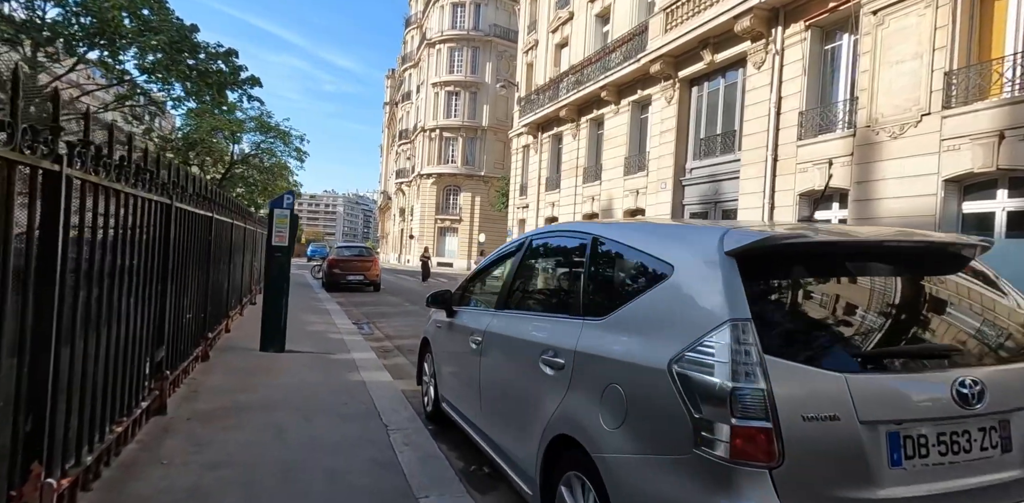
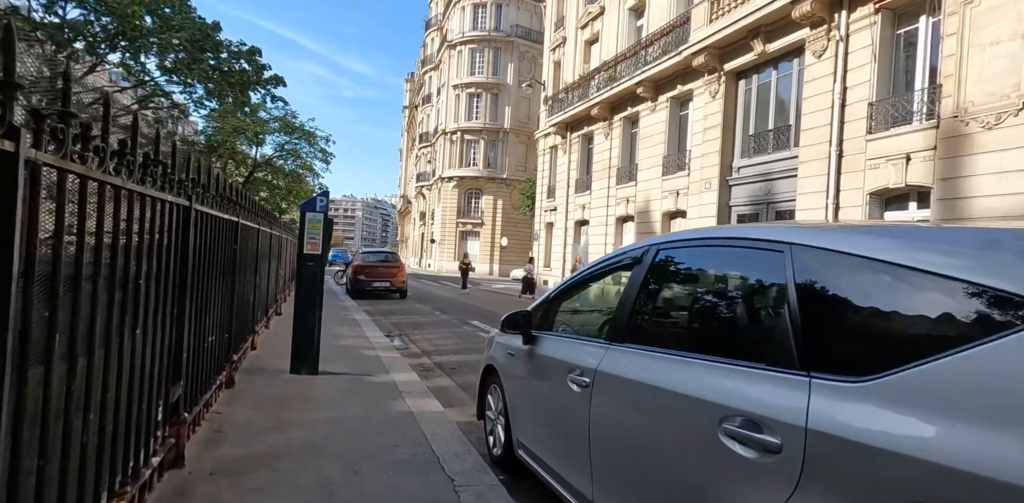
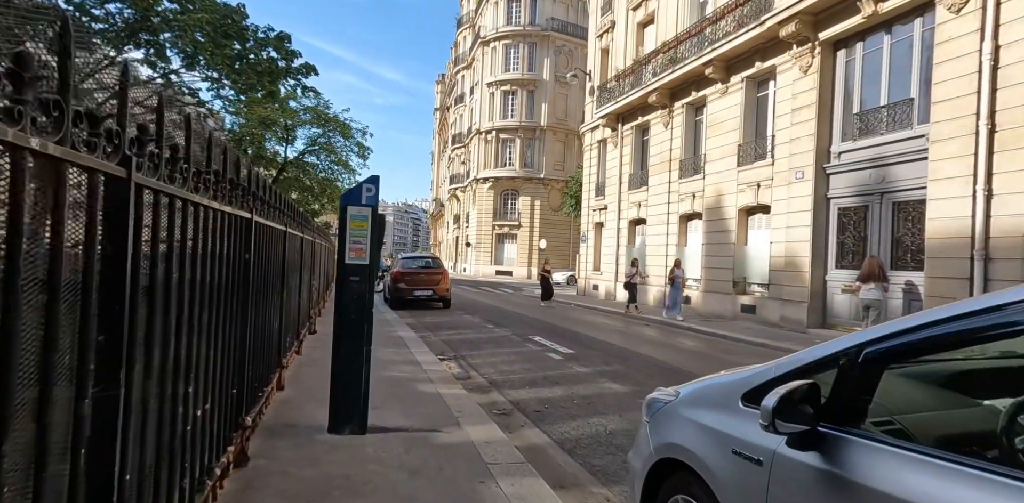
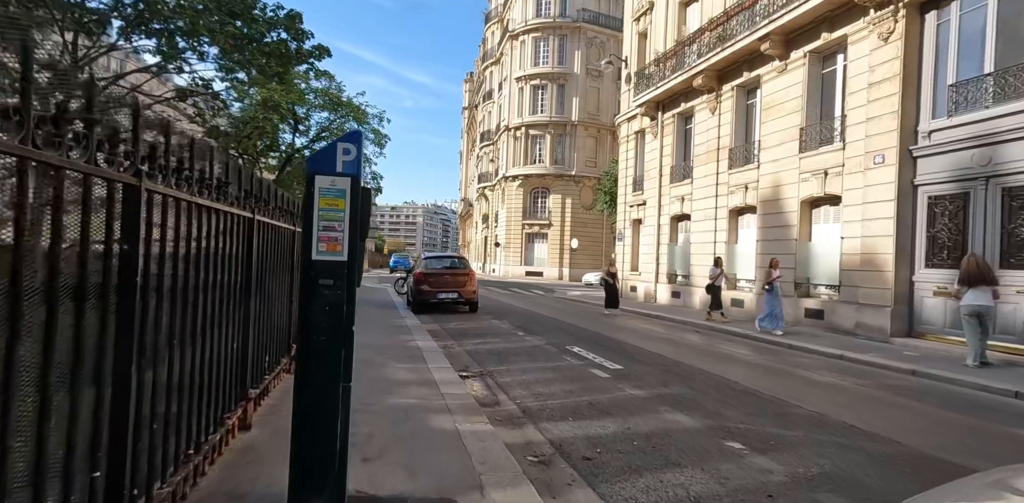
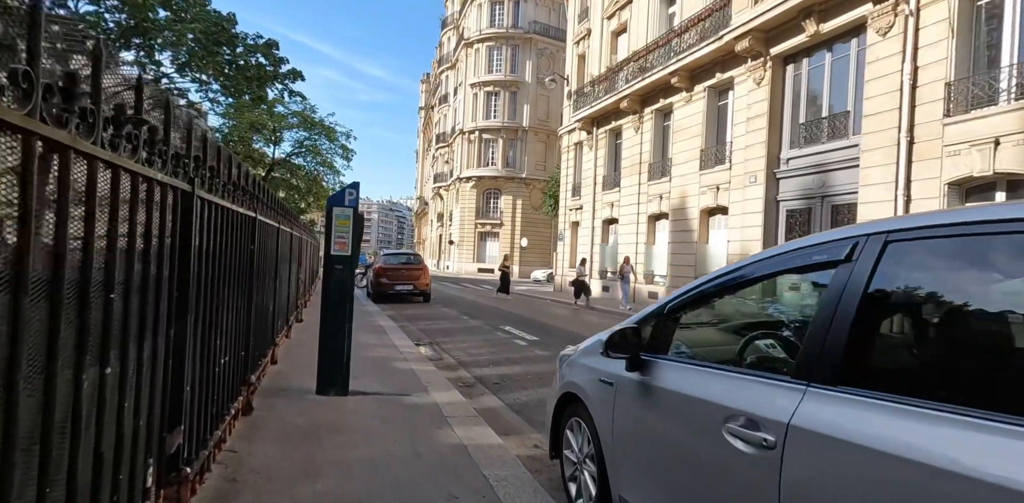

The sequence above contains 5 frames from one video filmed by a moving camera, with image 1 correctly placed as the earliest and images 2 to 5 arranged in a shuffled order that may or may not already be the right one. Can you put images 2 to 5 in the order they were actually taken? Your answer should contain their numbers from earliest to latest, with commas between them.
2, 5, 3, 4
